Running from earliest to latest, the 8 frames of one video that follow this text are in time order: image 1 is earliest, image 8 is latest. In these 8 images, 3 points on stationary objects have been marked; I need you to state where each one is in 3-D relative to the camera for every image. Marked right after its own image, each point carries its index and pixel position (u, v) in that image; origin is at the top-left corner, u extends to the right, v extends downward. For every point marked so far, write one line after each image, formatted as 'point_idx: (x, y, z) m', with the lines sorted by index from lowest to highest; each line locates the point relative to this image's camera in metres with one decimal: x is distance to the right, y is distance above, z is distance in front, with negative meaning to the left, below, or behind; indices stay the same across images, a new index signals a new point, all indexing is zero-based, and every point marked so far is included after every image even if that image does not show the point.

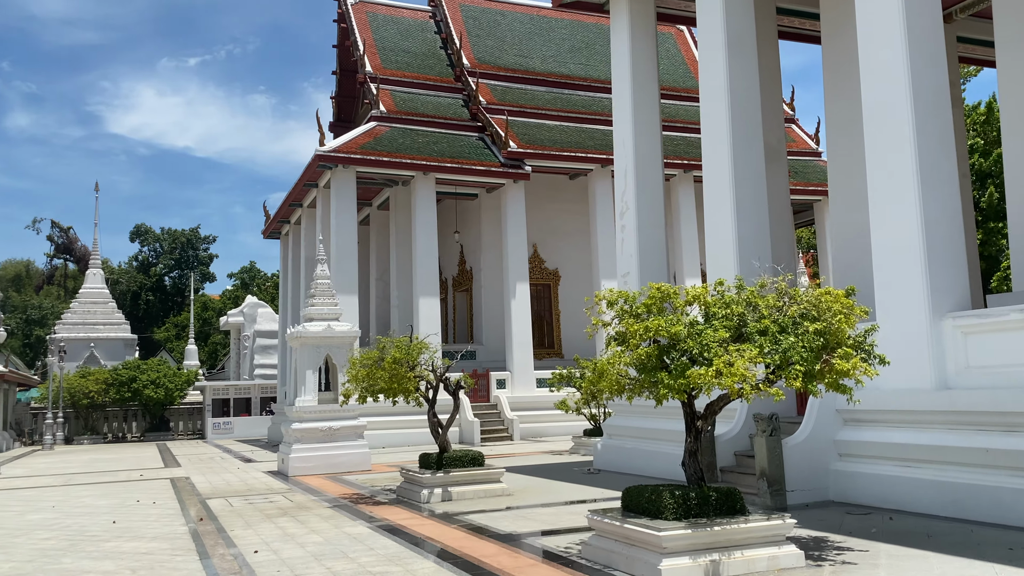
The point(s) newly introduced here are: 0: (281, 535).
0: (-1.7, -1.8, +6.5) m
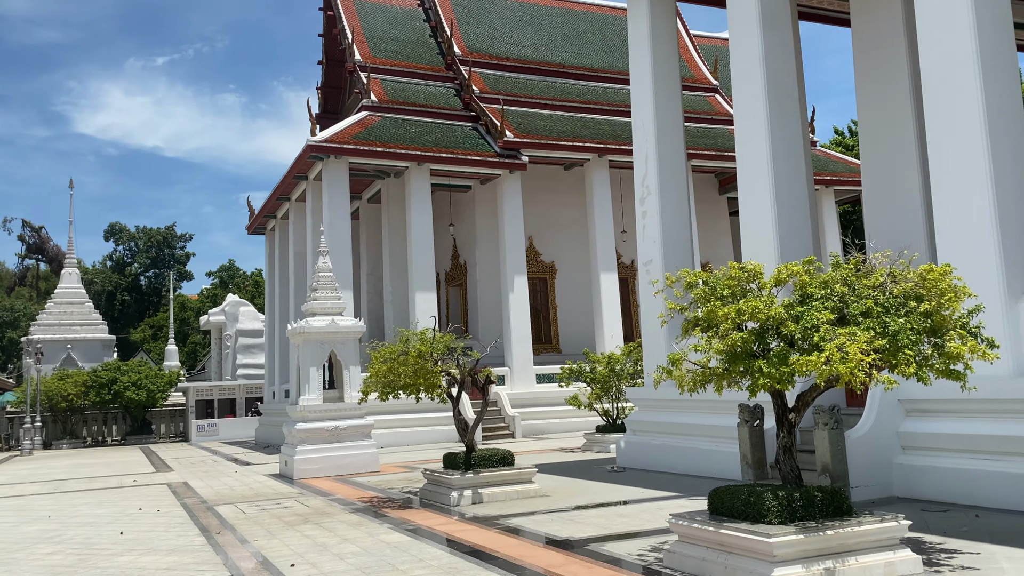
0: (-1.3, -1.7, +5.9) m
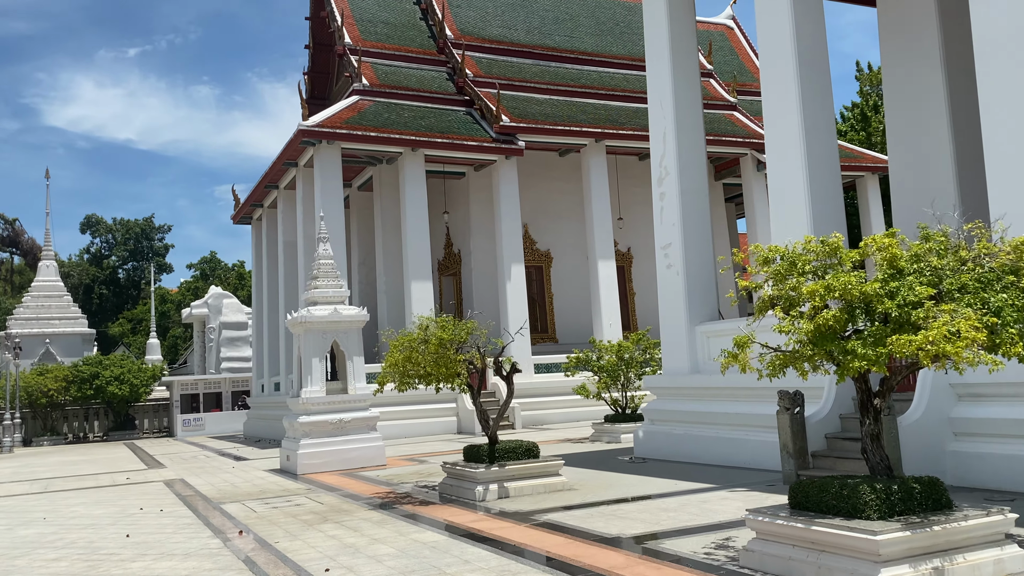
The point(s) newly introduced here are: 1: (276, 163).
0: (-1.1, -1.6, +5.5) m
1: (-4.9, +2.6, +18.6) m
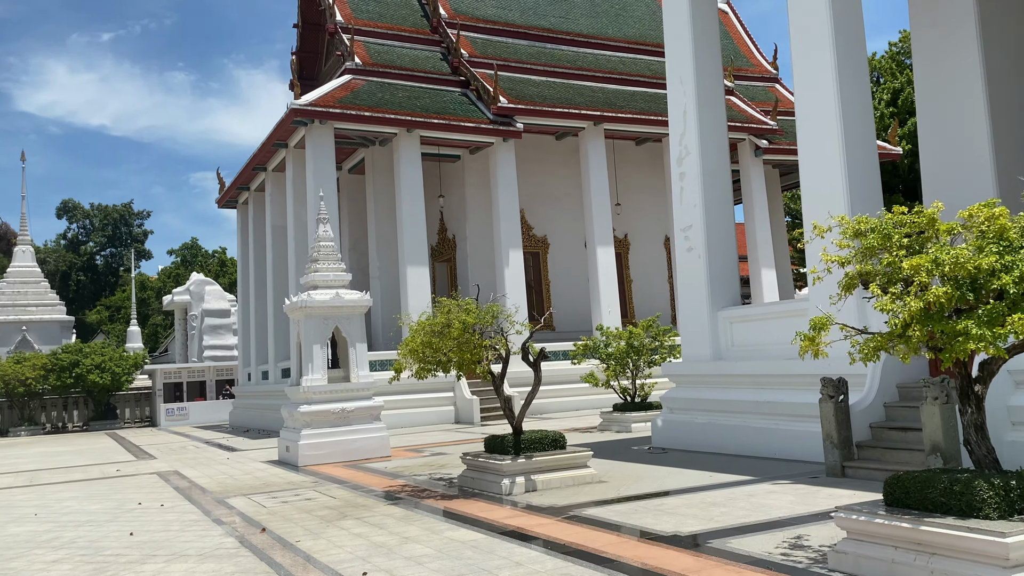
0: (-0.8, -1.5, +5.1) m
1: (-5.0, +2.9, +18.0) m
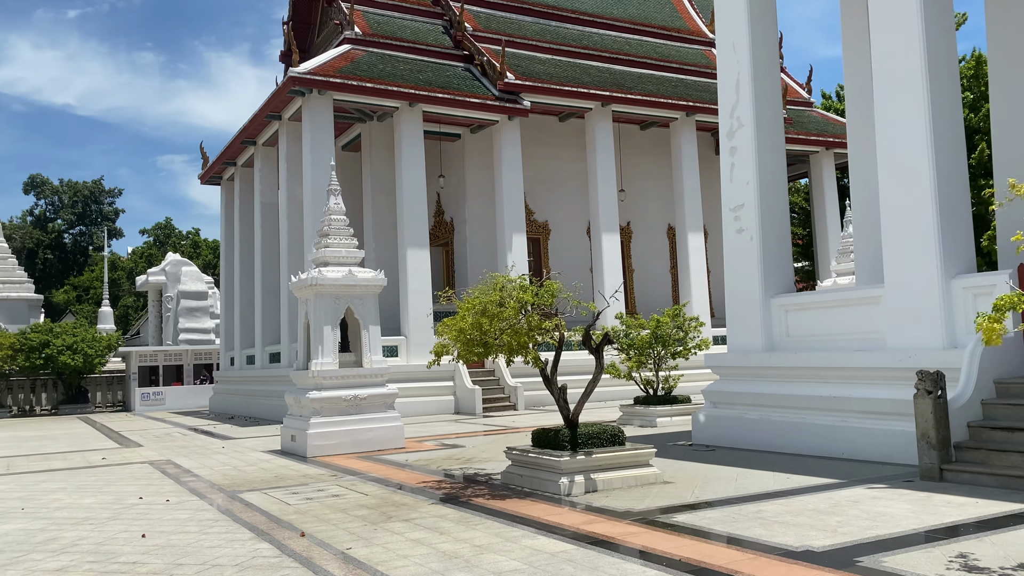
0: (-0.4, -1.3, +4.3) m
1: (-4.9, +3.3, +17.0) m
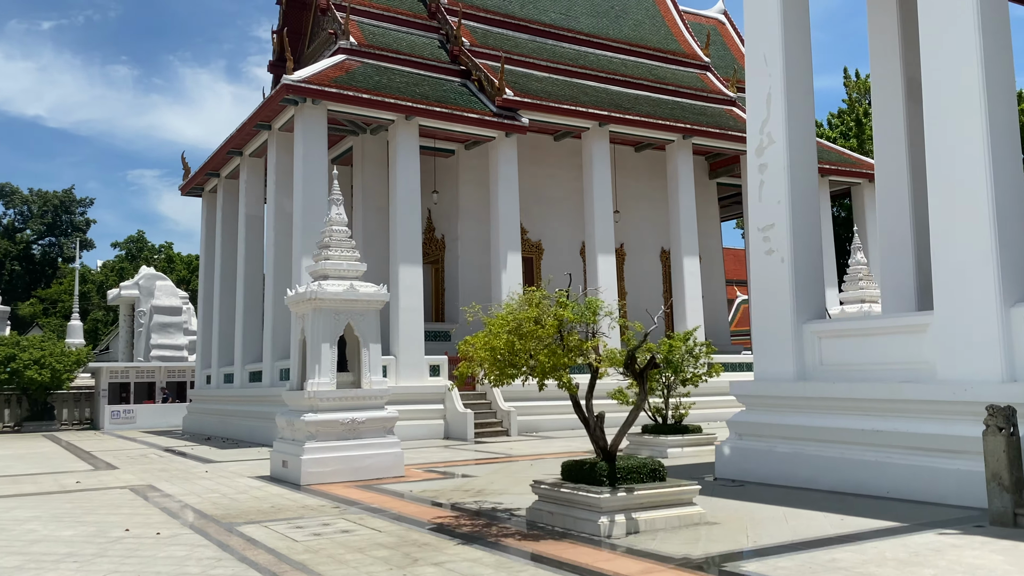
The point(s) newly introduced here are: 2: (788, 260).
0: (-0.1, -1.4, +3.7) m
1: (-4.9, +3.0, +16.4) m
2: (+2.5, +0.3, +8.1) m
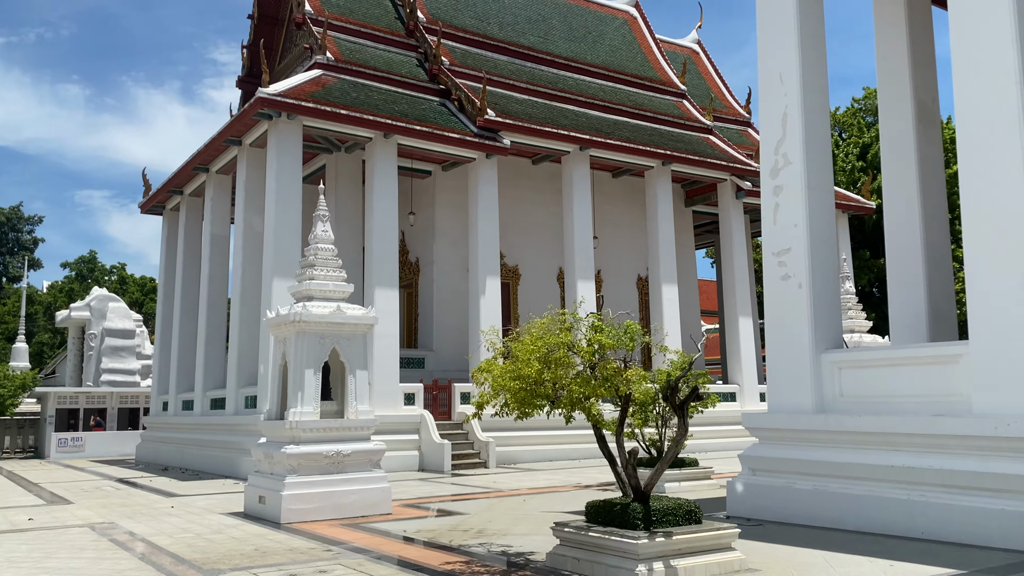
0: (+0.1, -1.4, +3.2) m
1: (-5.3, +2.6, +15.7) m
2: (+2.5, 0.0, +7.7) m
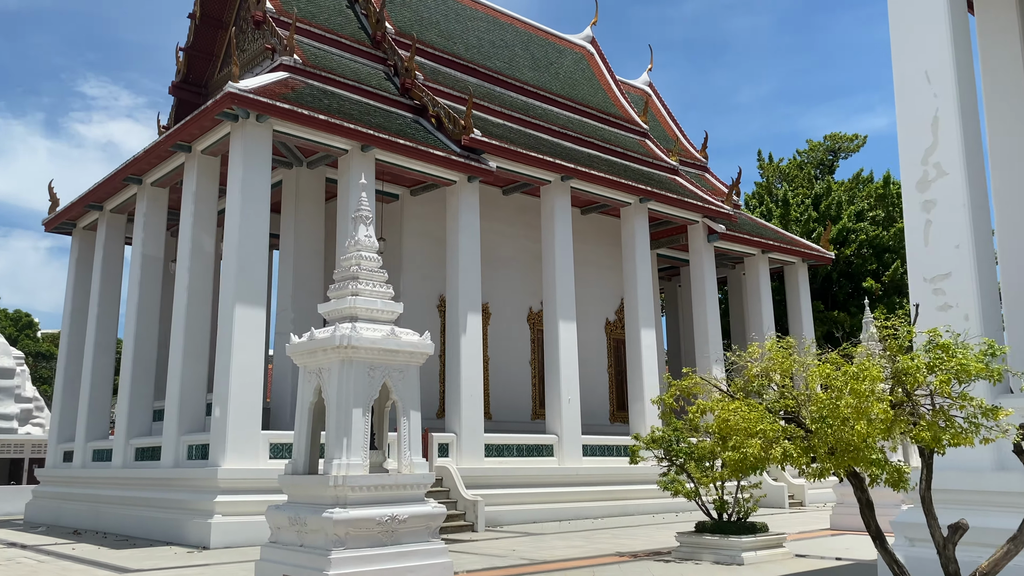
0: (+1.6, -1.3, +1.6) m
1: (-5.4, +2.2, +13.5) m
2: (+3.4, -0.2, +6.5) m
